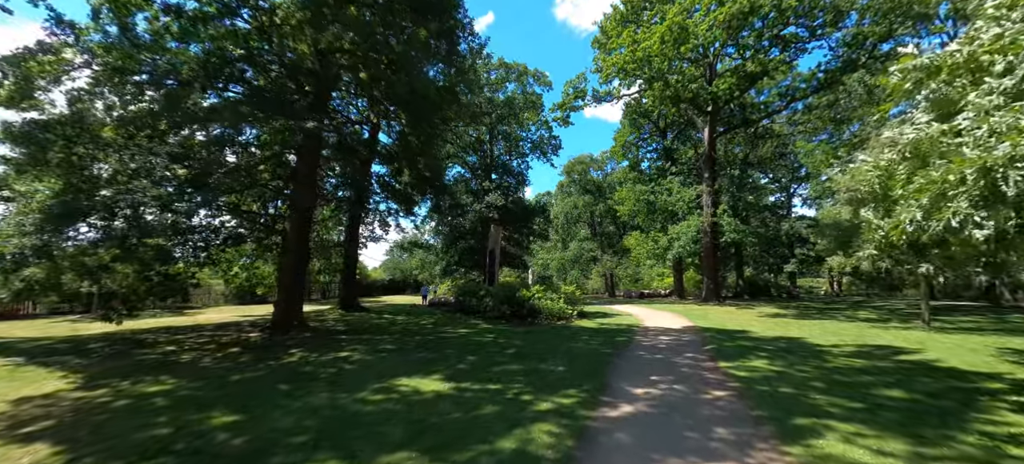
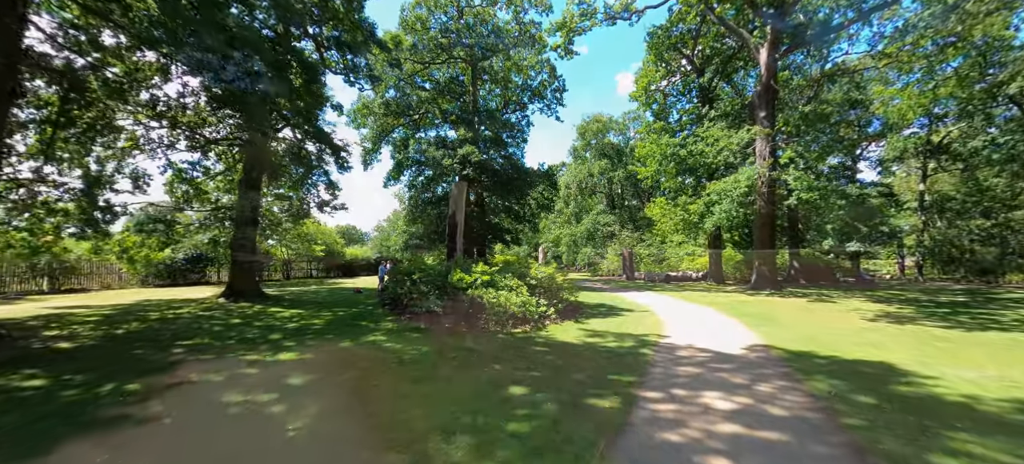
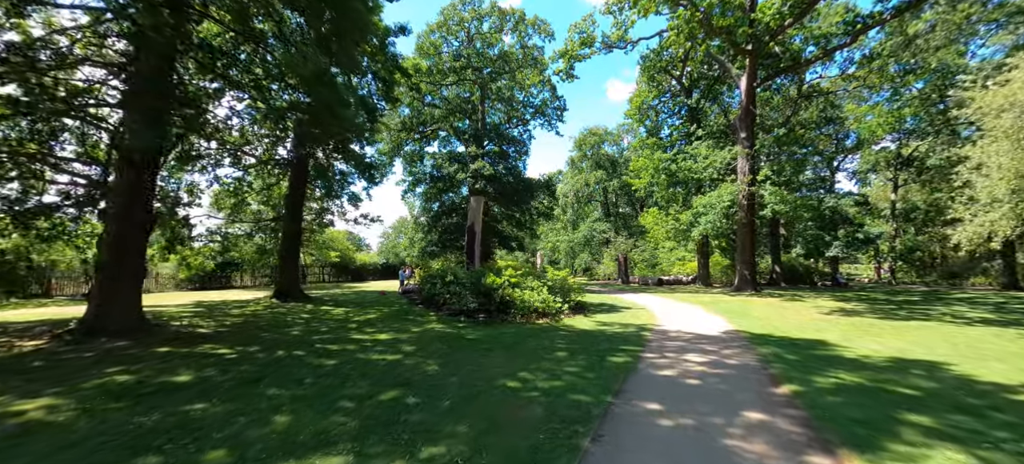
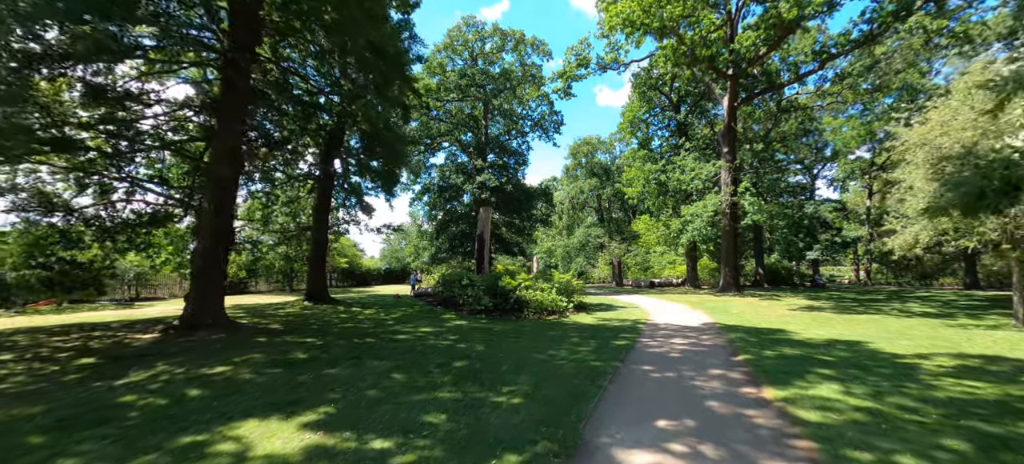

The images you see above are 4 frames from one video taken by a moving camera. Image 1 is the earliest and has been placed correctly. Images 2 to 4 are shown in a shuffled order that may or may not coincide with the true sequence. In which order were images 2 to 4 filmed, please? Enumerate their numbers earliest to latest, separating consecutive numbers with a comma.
4, 3, 2
